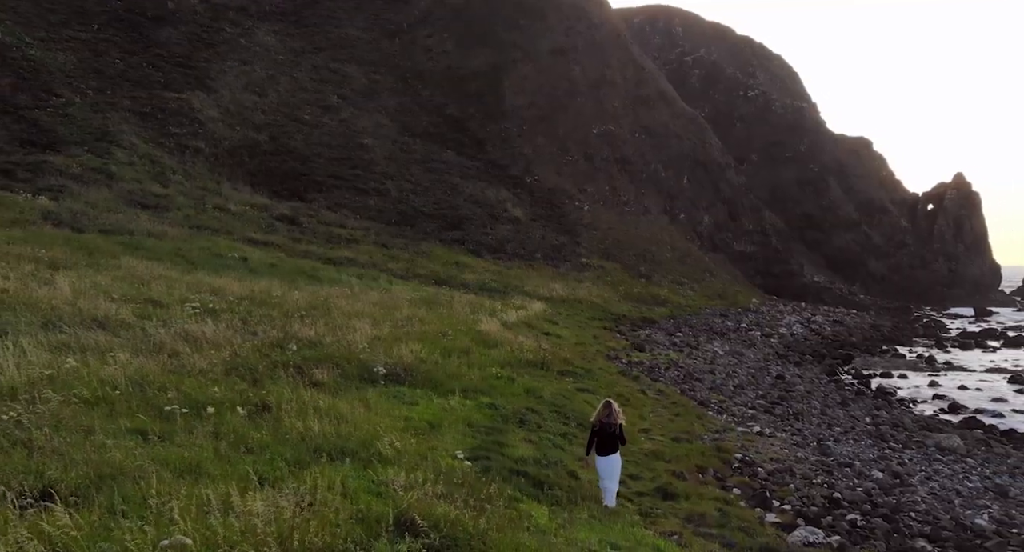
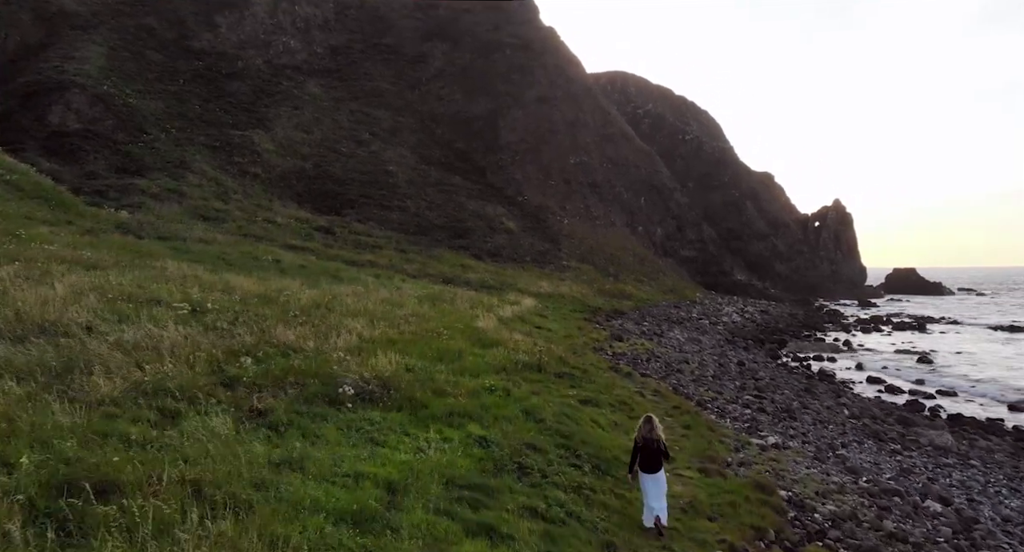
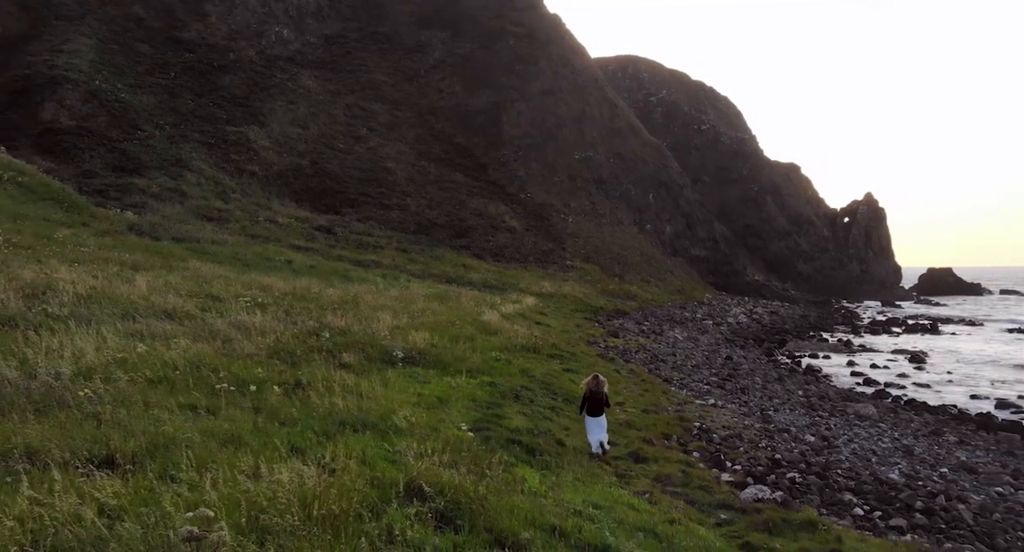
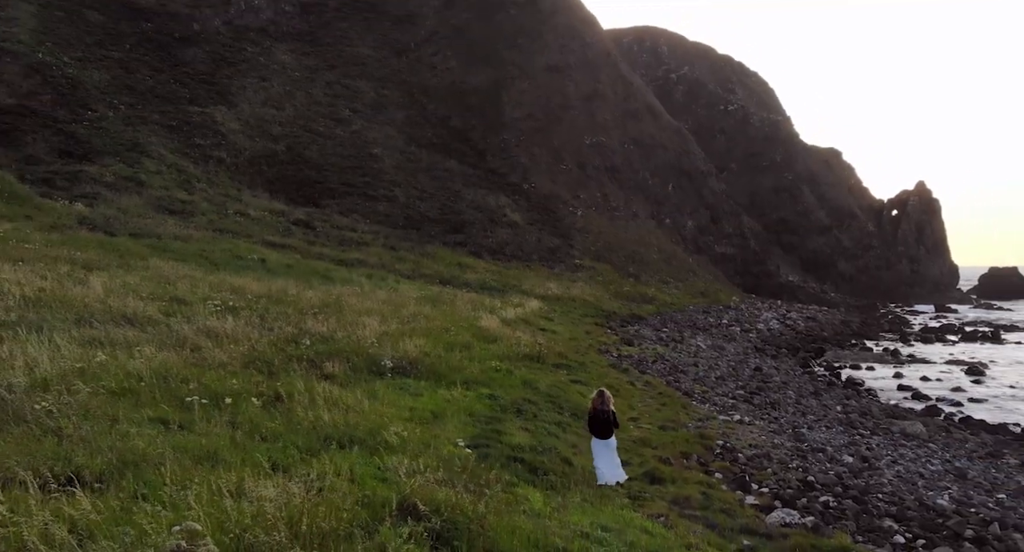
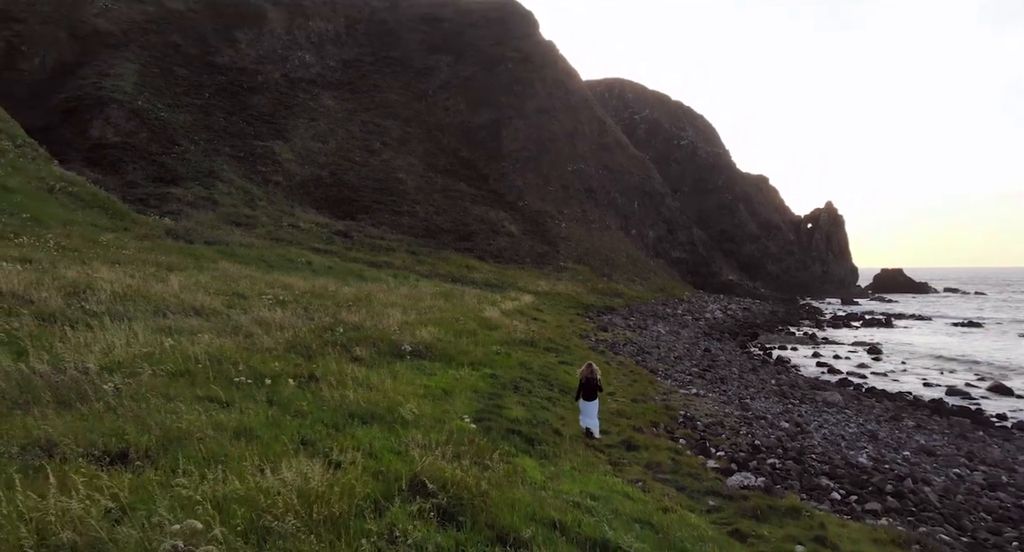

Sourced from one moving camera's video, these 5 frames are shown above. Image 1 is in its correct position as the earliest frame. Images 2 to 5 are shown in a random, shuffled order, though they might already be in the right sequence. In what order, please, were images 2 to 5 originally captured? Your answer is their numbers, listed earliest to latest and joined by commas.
4, 3, 5, 2
